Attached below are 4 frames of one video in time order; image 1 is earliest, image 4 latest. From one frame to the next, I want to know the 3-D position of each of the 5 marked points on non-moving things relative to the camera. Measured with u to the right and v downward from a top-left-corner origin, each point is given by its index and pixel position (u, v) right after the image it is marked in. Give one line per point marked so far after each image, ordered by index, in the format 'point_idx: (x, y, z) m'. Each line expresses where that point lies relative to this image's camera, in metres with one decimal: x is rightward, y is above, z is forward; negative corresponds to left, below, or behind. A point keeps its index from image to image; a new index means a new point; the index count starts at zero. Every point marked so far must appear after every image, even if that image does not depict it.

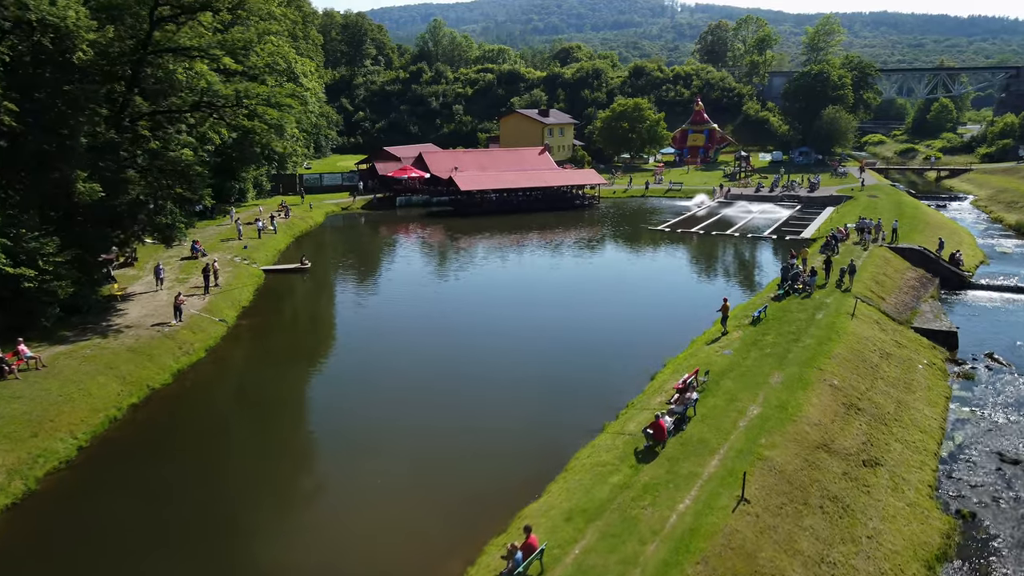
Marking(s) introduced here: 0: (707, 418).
0: (+5.2, -3.6, +18.4) m
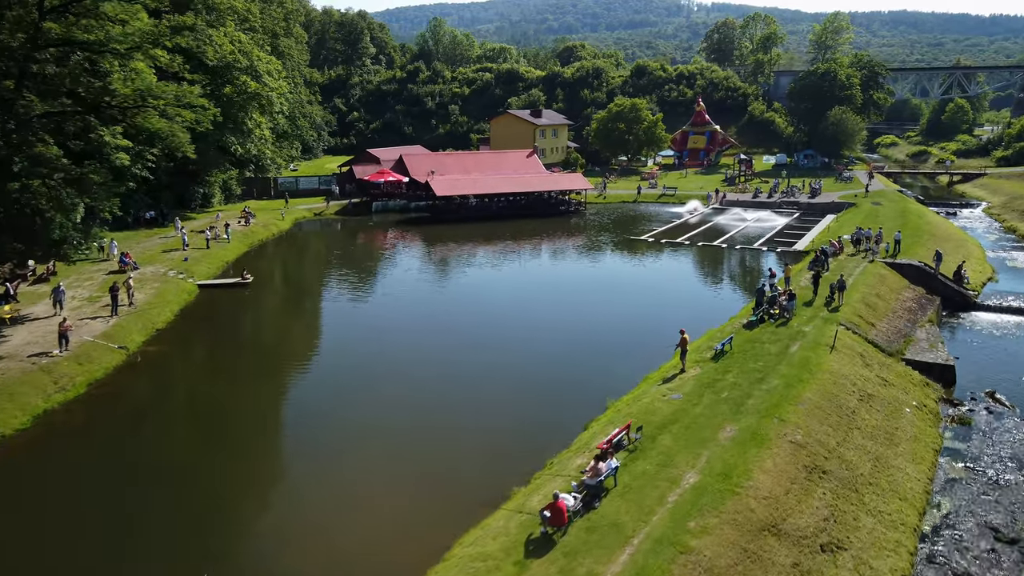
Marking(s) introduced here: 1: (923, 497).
0: (+2.6, -4.5, +15.1) m
1: (+11.1, -5.6, +18.3) m
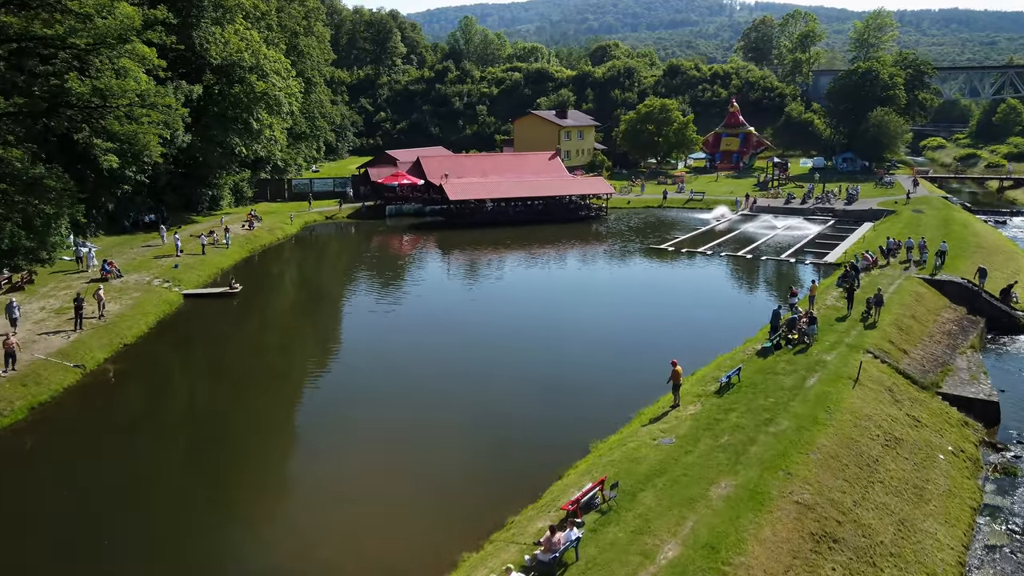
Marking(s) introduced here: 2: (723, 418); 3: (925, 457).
0: (+1.5, -5.2, +12.7) m
1: (+10.1, -6.5, +15.4) m
2: (+5.9, -3.6, +19.0) m
3: (+11.9, -4.9, +19.5) m
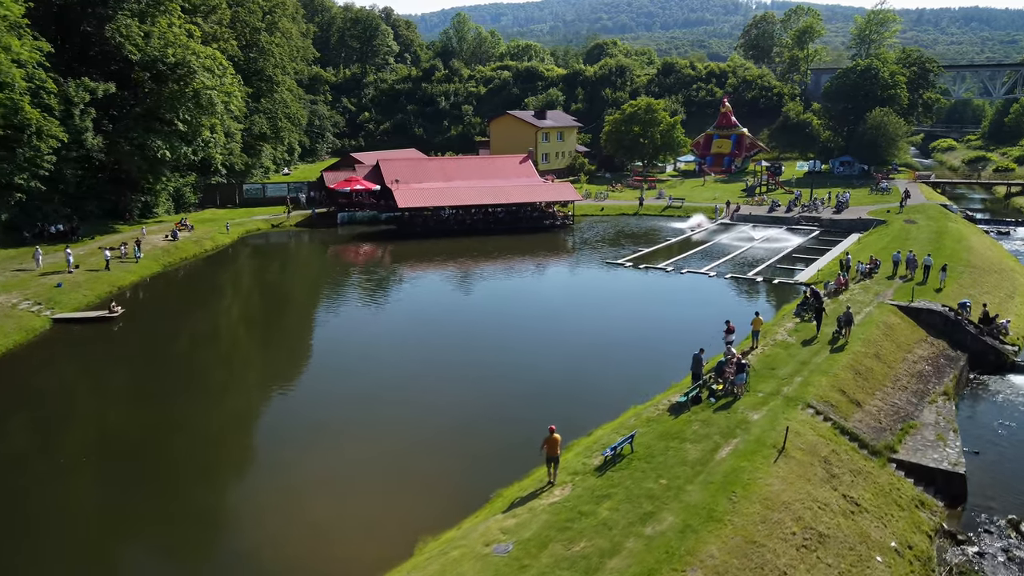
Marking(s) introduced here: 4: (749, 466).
0: (-2.8, -6.4, +8.6) m
1: (+5.9, -7.7, +11.2) m
2: (+1.7, -4.8, +14.8) m
3: (+7.7, -6.1, +15.2) m
4: (+5.9, -4.4, +16.8) m
